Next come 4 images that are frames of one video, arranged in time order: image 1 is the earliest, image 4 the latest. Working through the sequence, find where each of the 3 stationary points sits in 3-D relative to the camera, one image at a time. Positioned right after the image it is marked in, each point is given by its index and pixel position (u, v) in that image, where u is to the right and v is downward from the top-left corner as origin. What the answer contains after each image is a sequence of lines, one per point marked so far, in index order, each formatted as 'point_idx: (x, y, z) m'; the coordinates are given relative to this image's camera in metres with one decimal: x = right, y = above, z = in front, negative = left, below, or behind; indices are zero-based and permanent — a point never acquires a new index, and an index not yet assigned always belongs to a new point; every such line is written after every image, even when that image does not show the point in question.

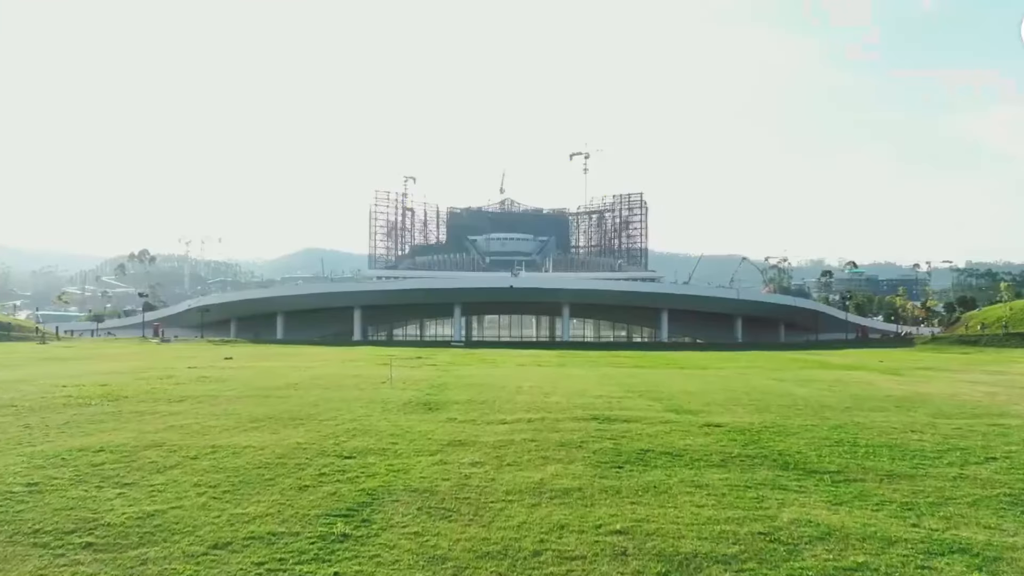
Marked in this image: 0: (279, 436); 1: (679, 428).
0: (-2.3, -1.5, +7.5) m
1: (+1.8, -1.5, +8.3) m
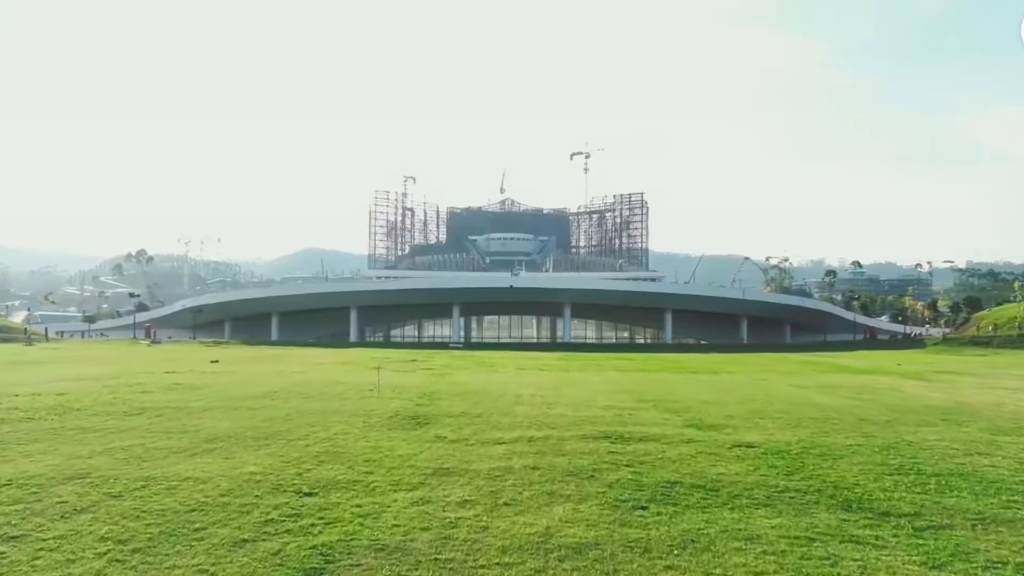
0: (-2.3, -1.4, +6.3) m
1: (+1.8, -1.5, +7.1) m
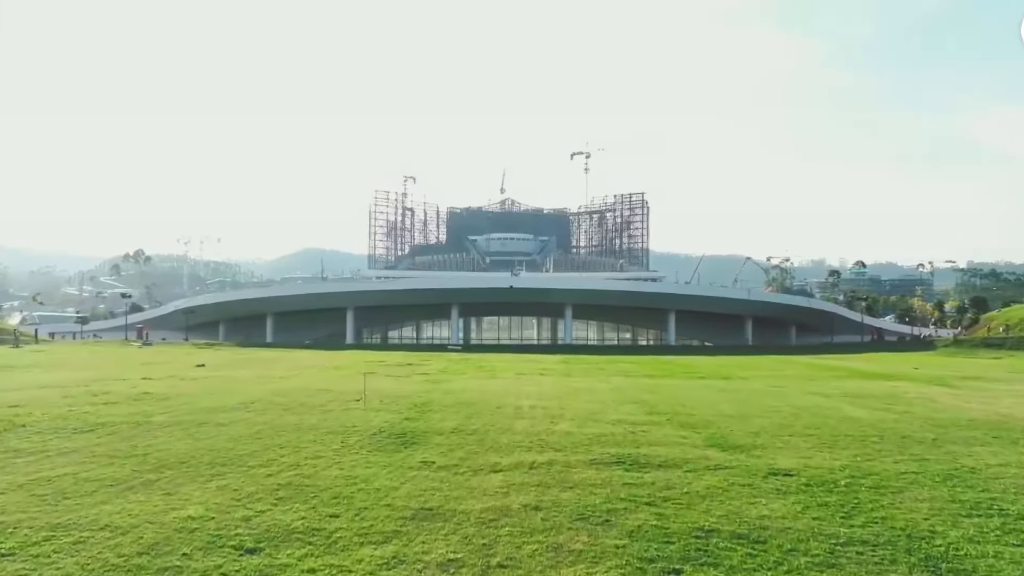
0: (-2.3, -1.5, +5.2) m
1: (+1.8, -1.5, +6.0) m
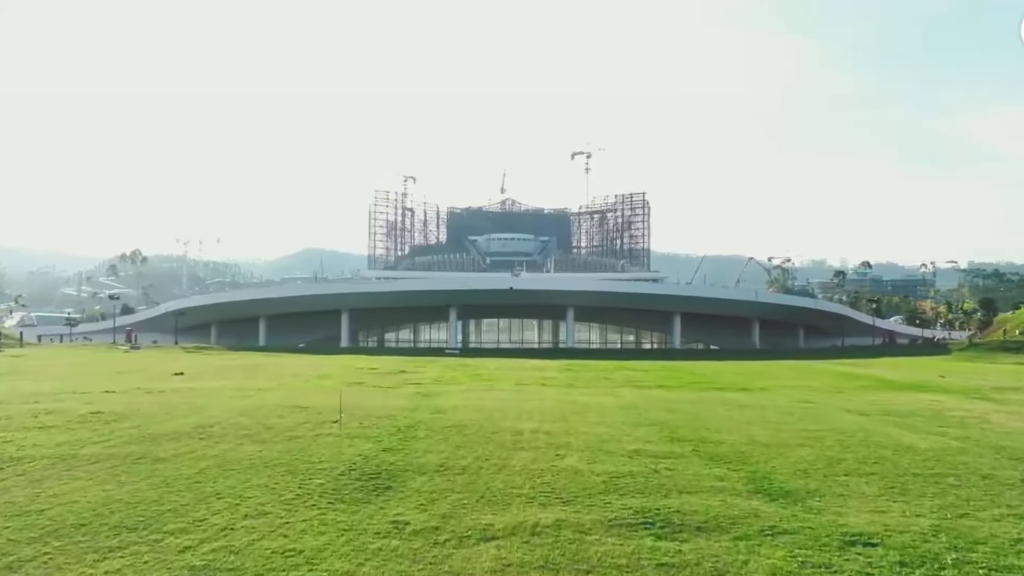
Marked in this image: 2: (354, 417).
0: (-2.4, -1.5, +3.7) m
1: (+1.8, -1.6, +4.5) m
2: (-2.3, -1.9, +10.8) m
